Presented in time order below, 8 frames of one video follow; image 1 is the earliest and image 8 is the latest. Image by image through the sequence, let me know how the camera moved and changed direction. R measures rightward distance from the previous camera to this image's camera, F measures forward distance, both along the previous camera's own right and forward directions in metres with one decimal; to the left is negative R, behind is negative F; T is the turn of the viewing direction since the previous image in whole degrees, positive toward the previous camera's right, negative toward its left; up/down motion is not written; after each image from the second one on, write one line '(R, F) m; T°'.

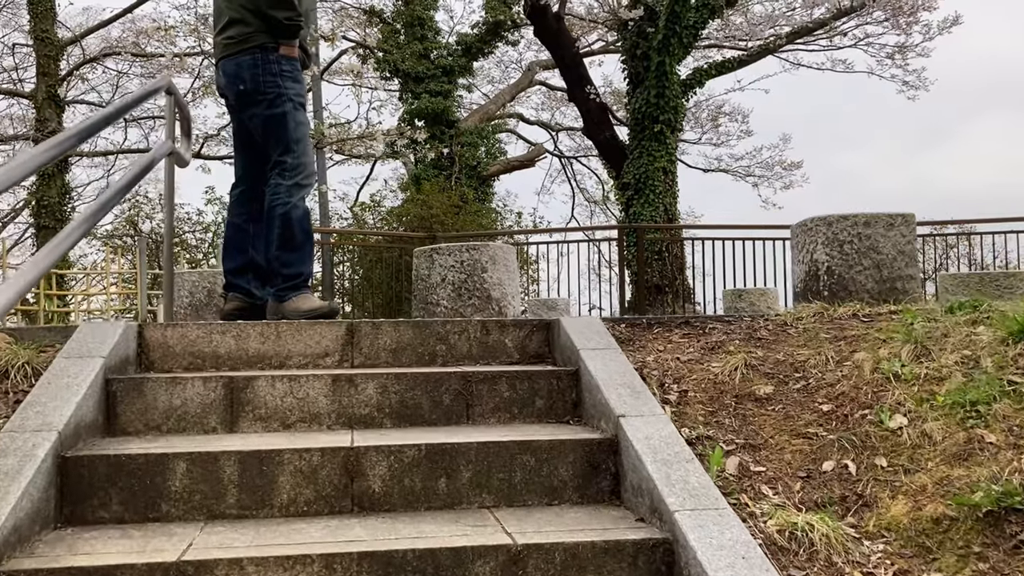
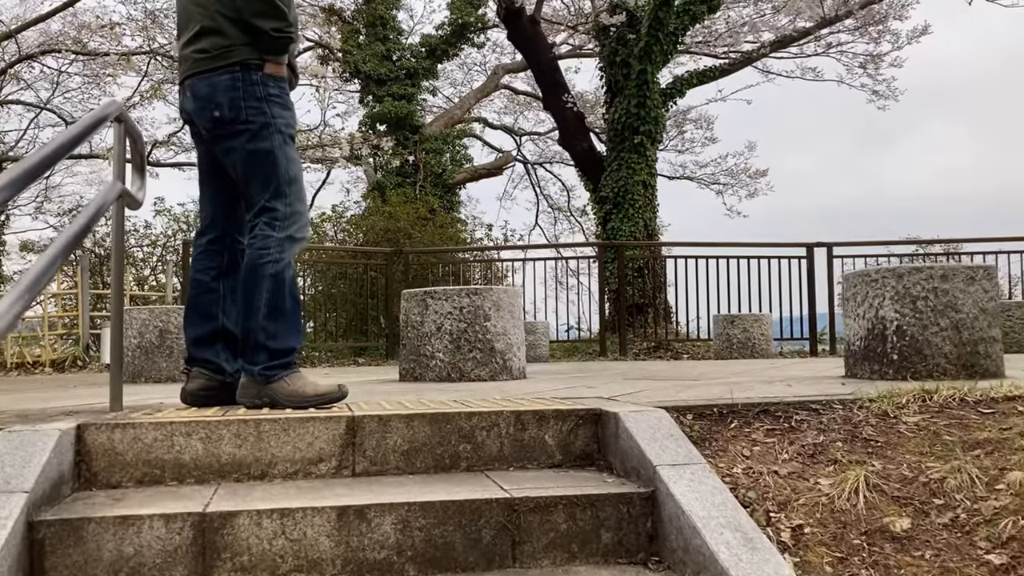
(-0.2, +0.5) m; +3°
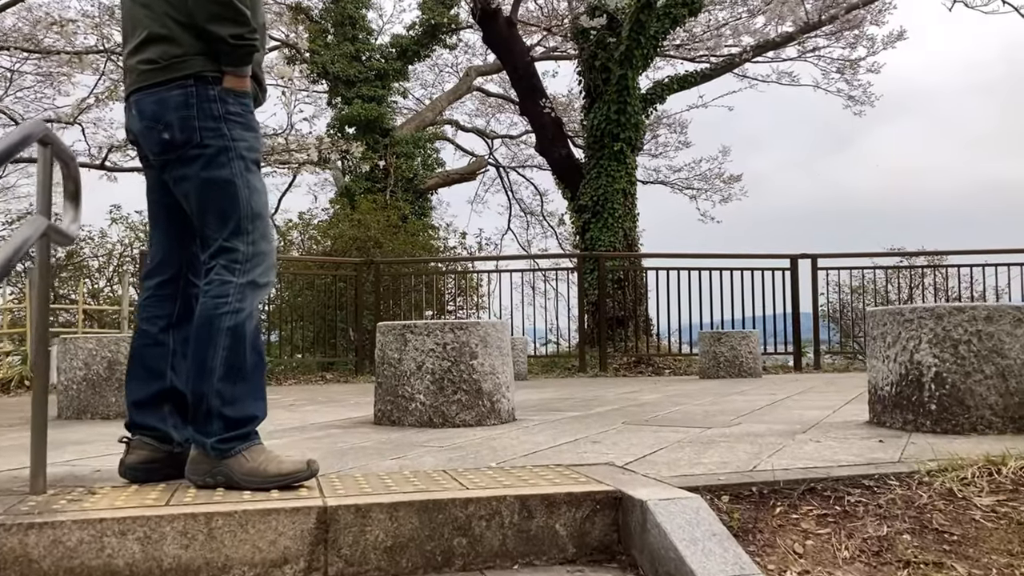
(-0.1, +0.3) m; +2°
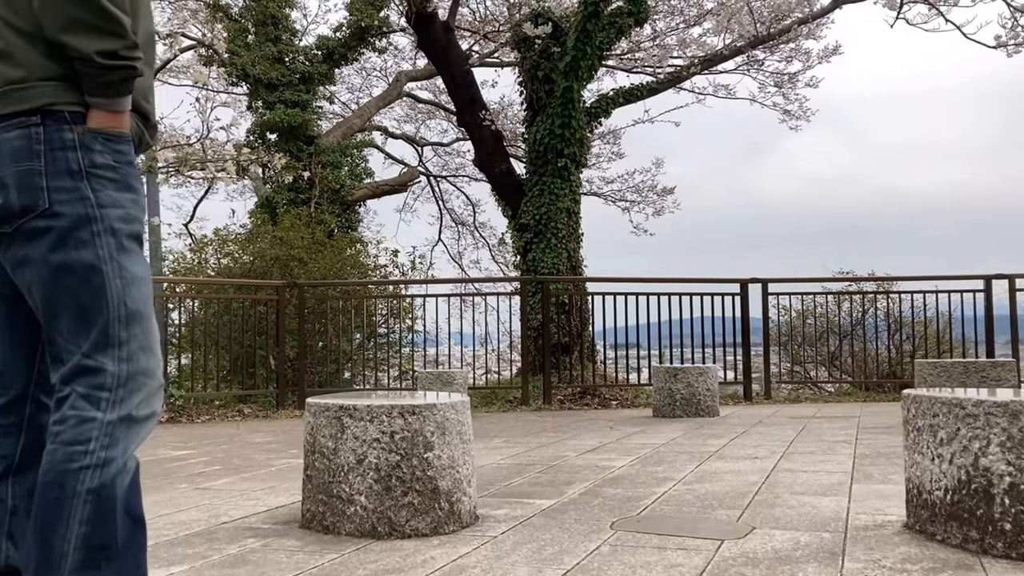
(-0.1, +0.5) m; +5°
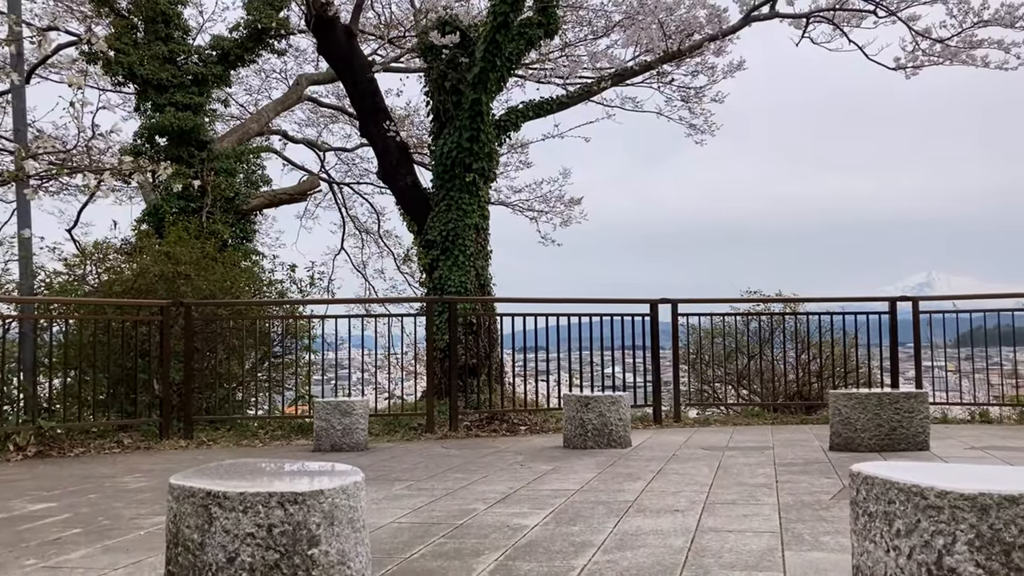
(0.0, +0.3) m; +6°
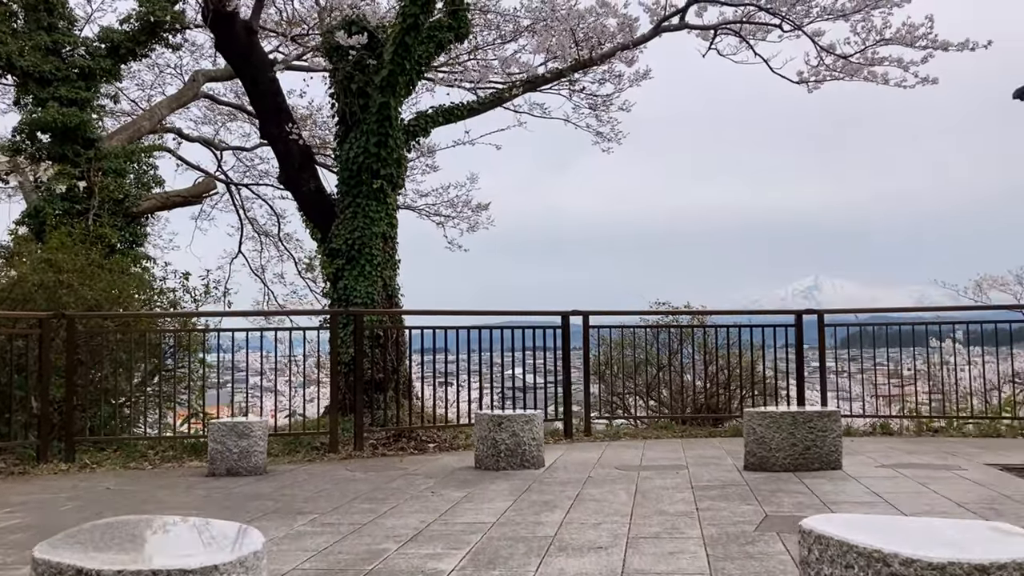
(0.0, +0.2) m; +6°
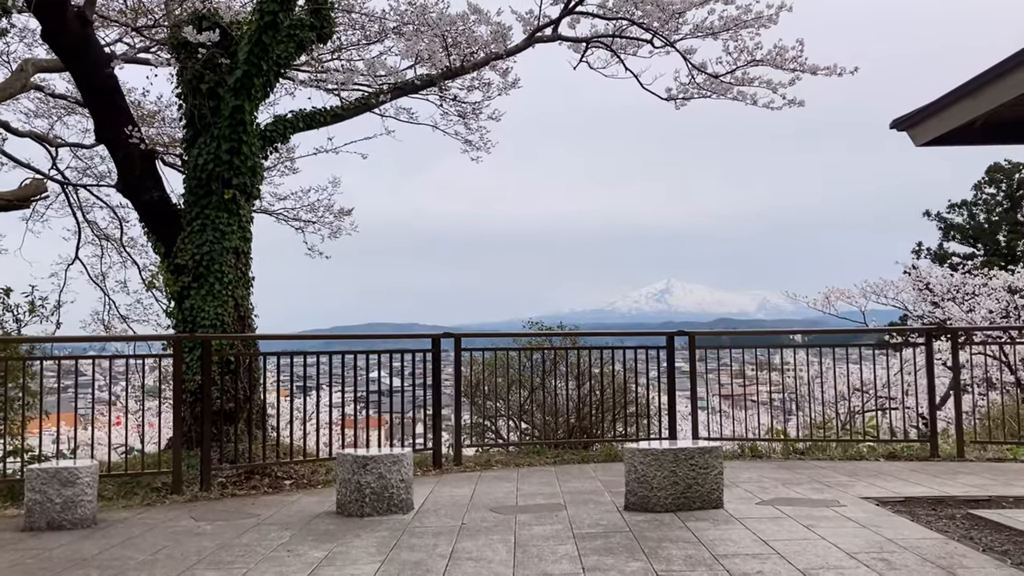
(0.0, +0.4) m; +9°
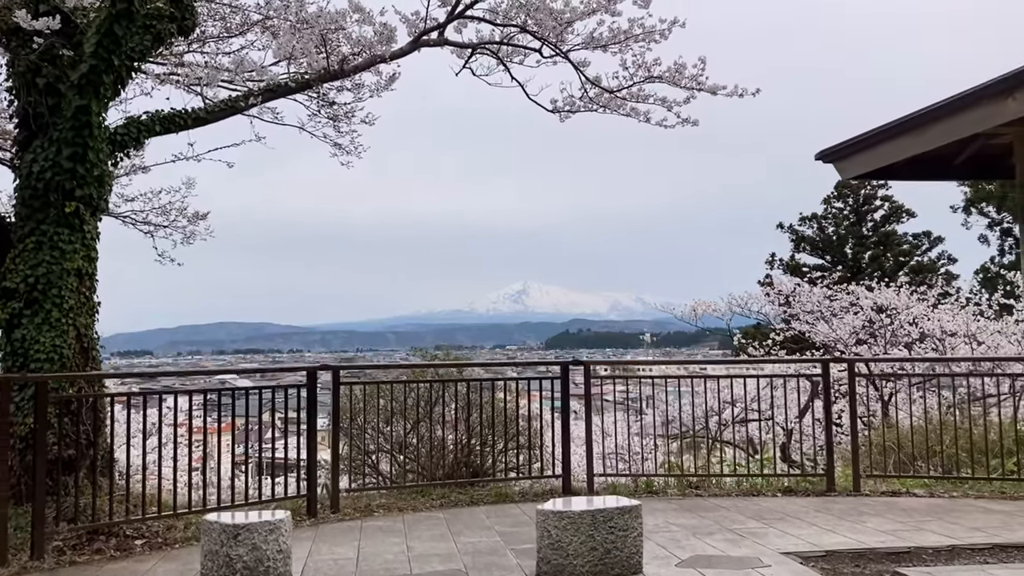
(-0.2, +0.6) m; +9°
